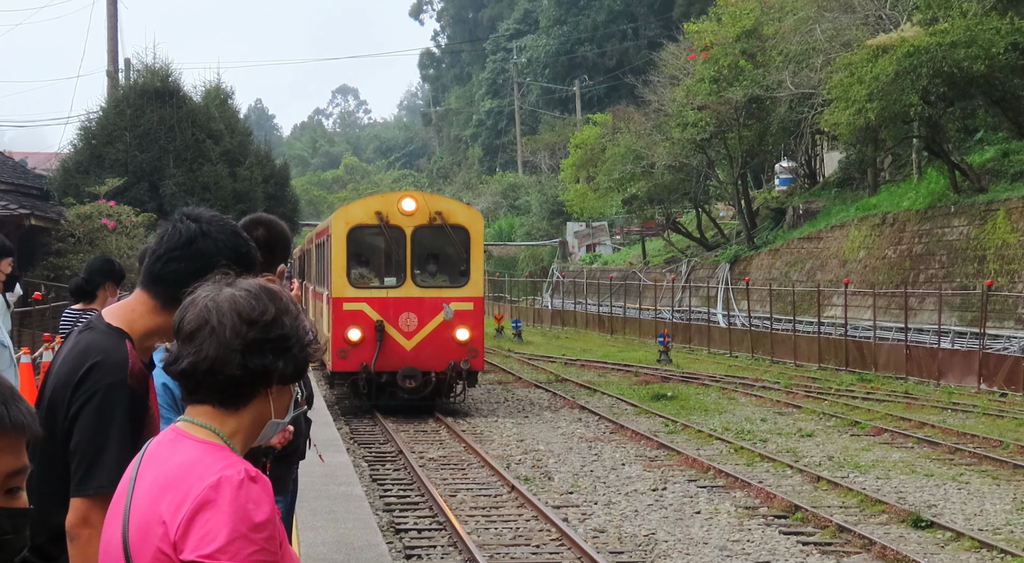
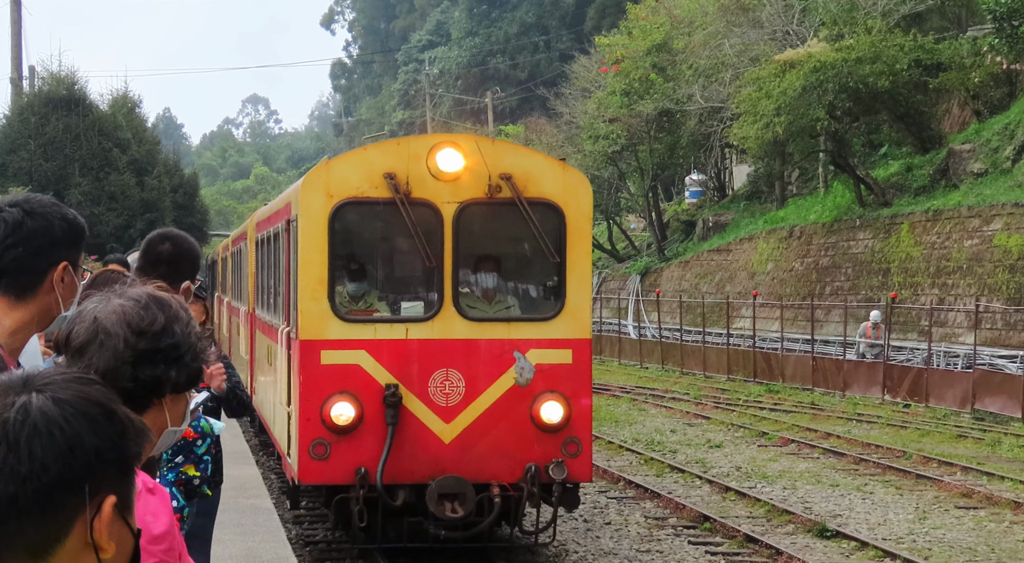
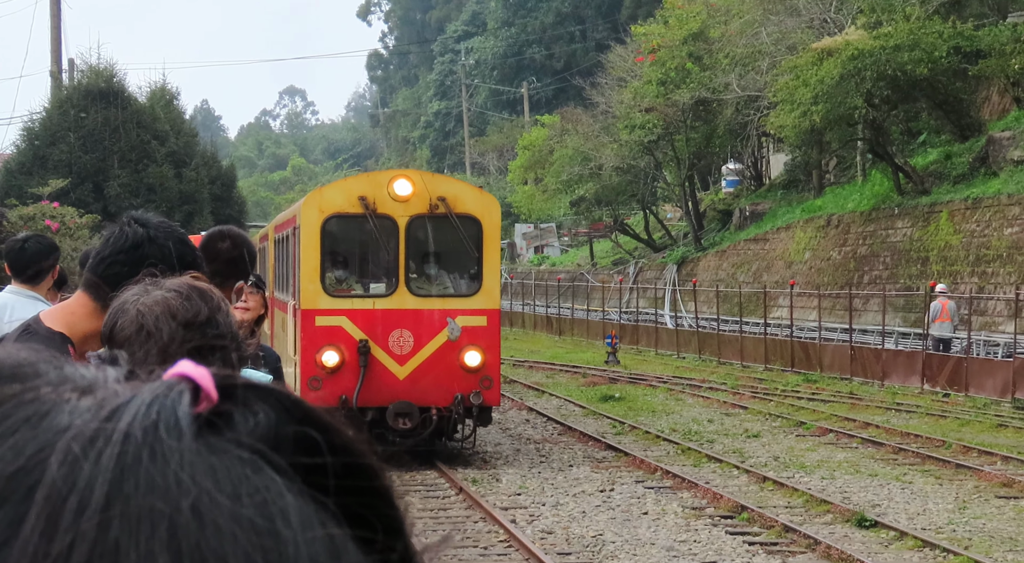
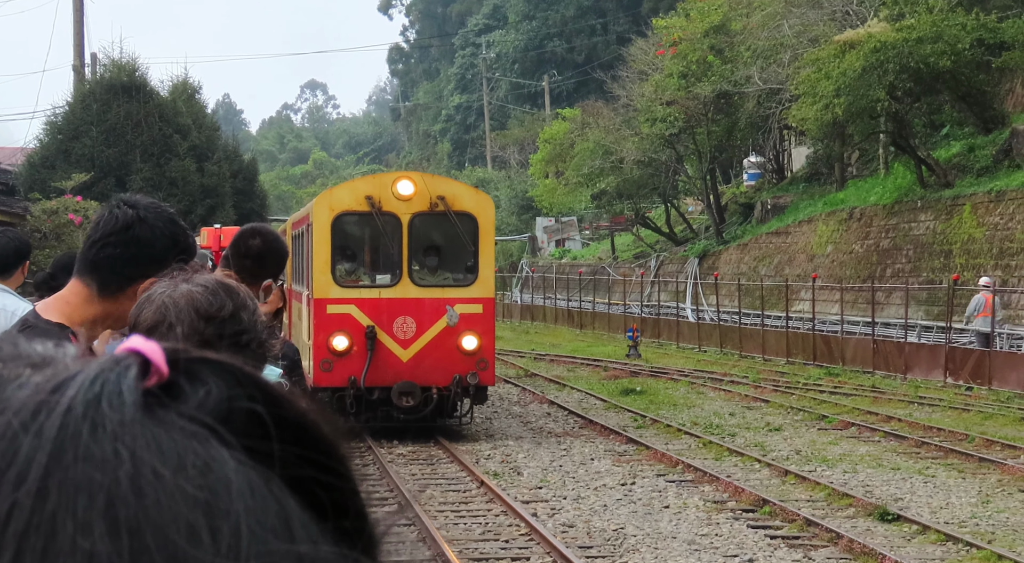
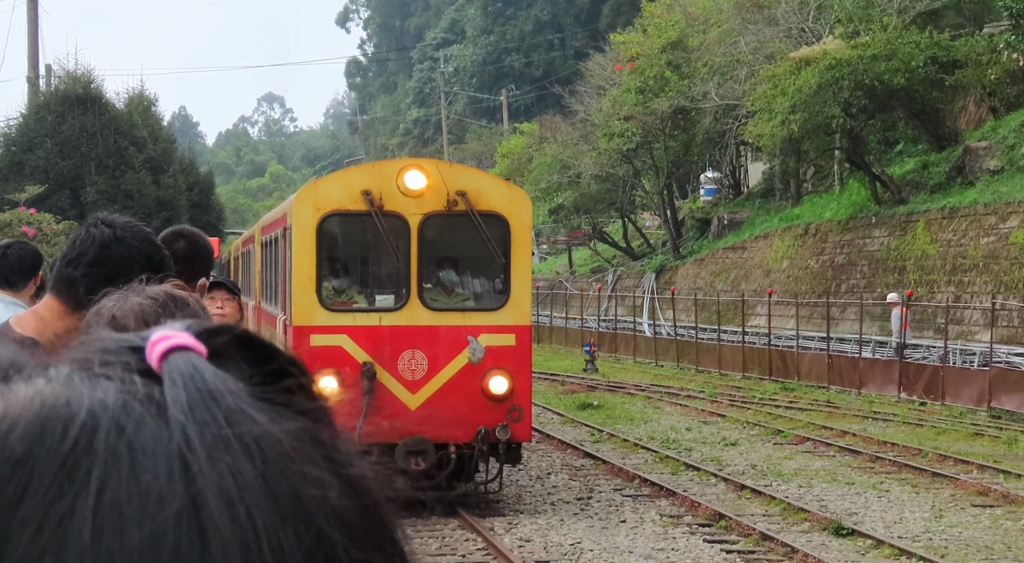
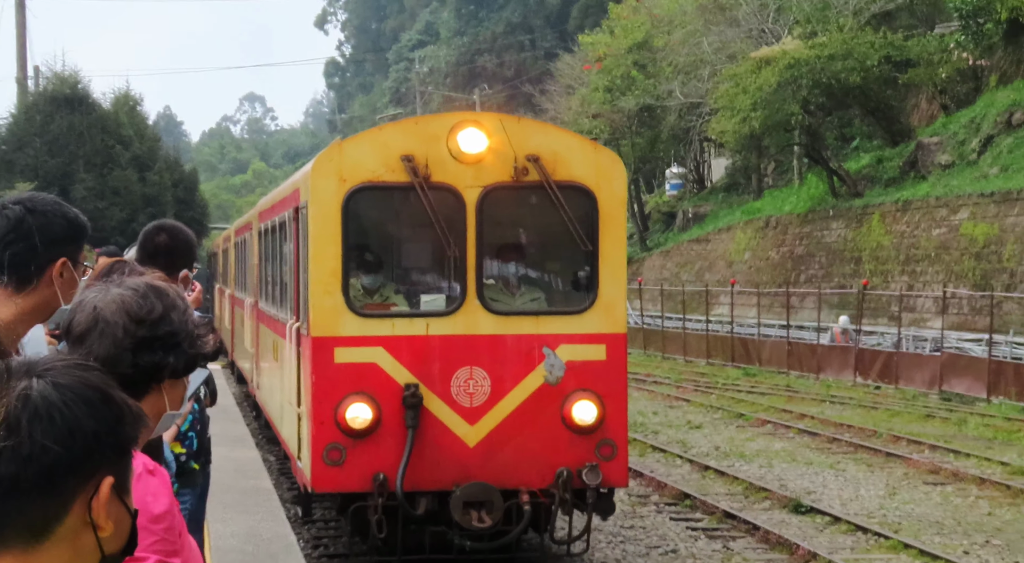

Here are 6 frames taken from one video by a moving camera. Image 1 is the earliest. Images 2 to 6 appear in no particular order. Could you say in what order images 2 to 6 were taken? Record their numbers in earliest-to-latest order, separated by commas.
4, 3, 5, 2, 6
